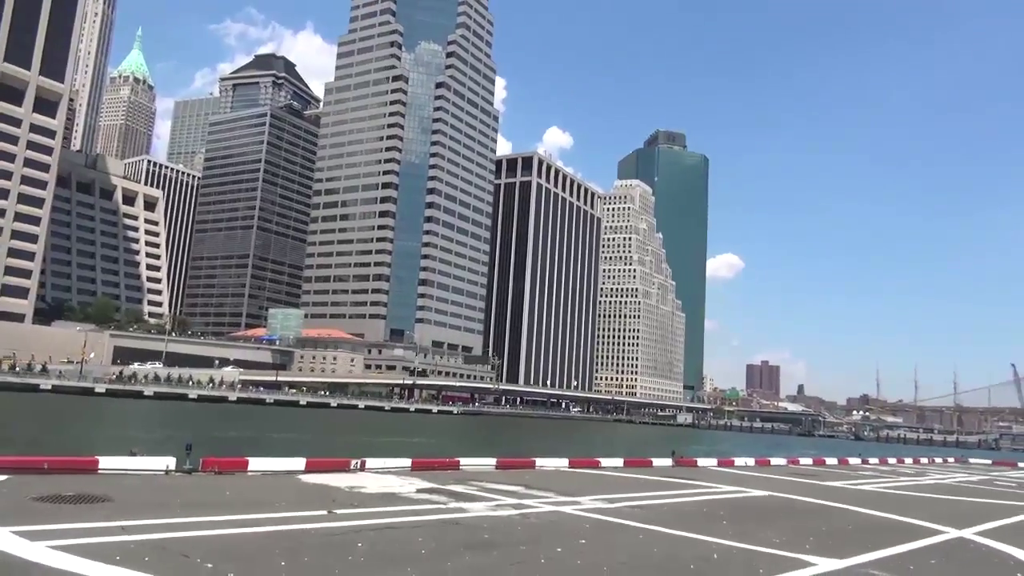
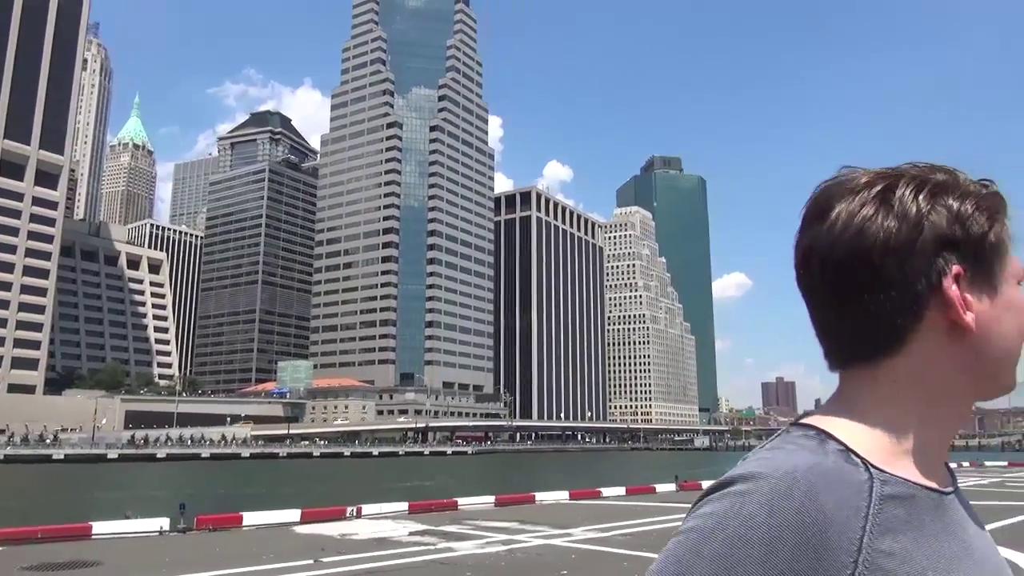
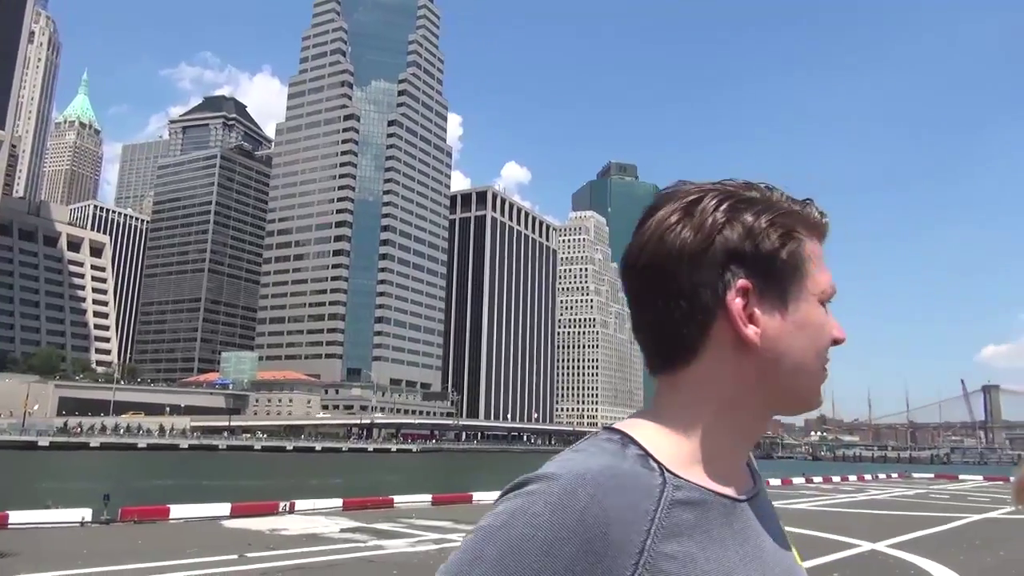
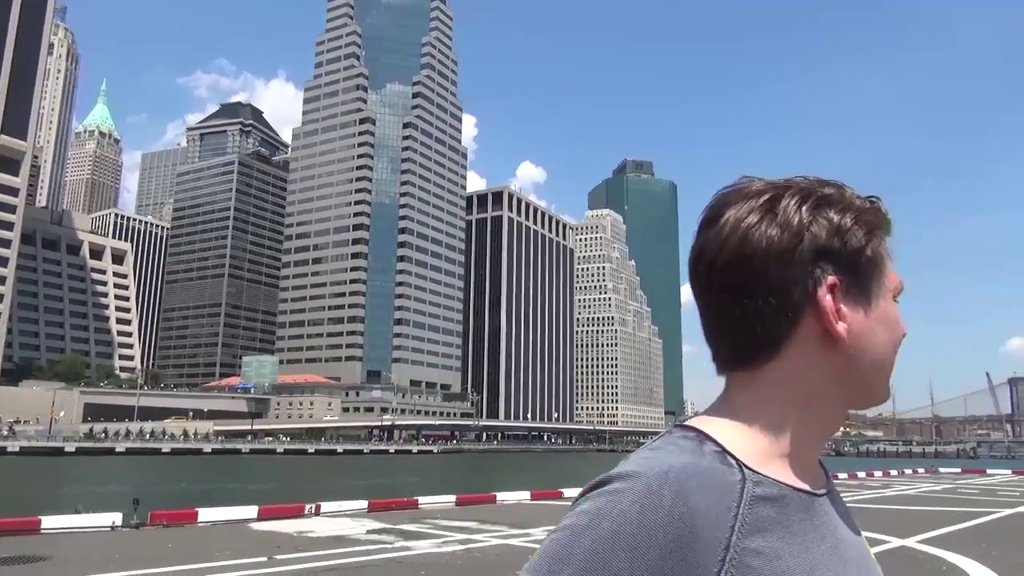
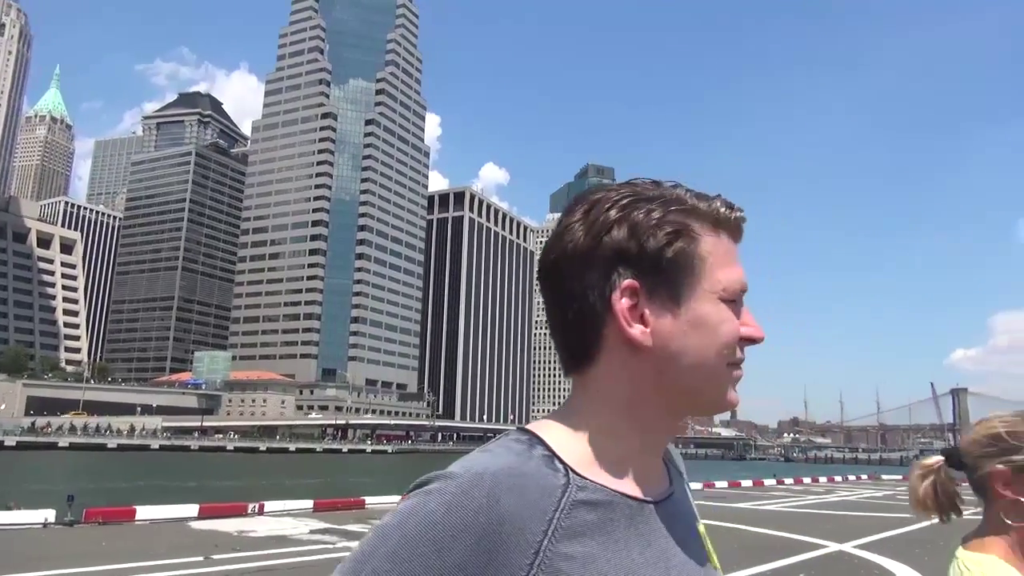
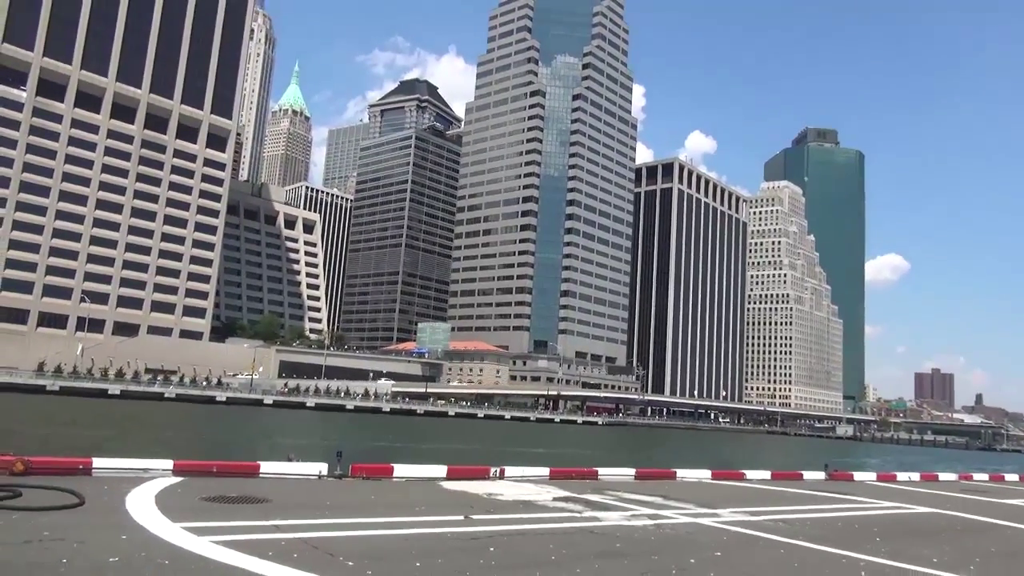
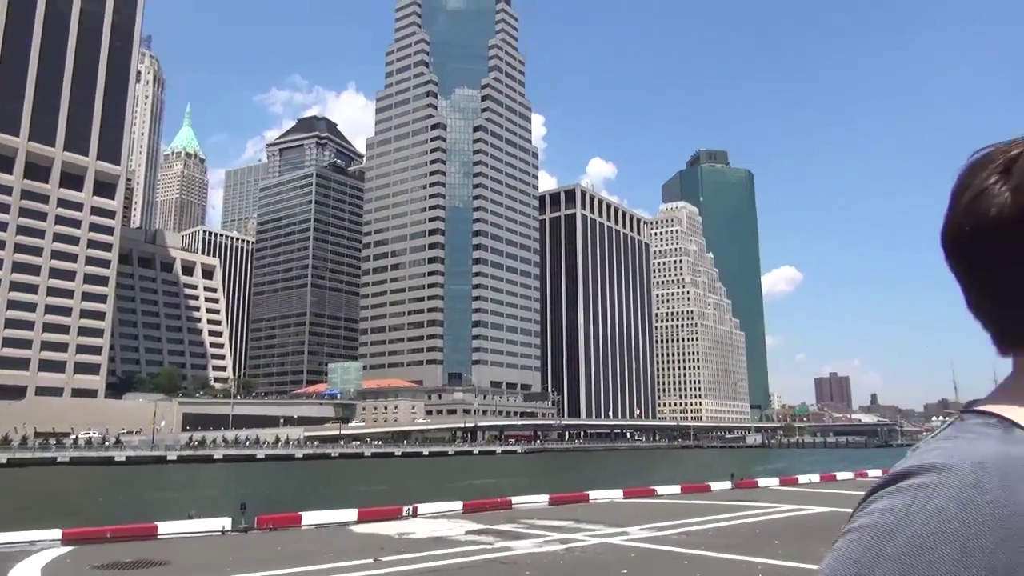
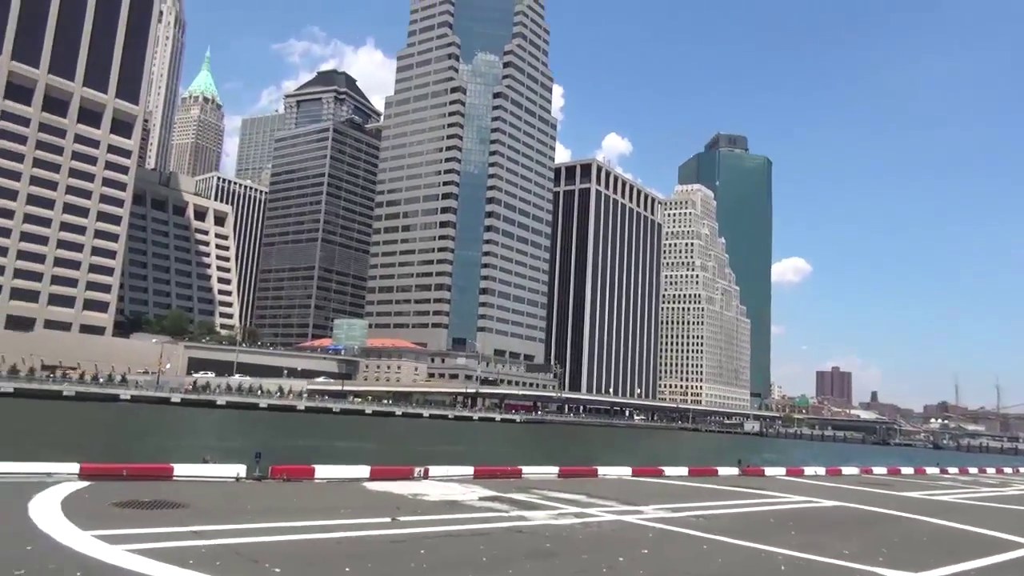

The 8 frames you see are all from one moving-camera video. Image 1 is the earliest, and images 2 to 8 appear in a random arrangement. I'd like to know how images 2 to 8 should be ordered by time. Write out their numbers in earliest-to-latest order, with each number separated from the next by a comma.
8, 6, 7, 2, 4, 3, 5
